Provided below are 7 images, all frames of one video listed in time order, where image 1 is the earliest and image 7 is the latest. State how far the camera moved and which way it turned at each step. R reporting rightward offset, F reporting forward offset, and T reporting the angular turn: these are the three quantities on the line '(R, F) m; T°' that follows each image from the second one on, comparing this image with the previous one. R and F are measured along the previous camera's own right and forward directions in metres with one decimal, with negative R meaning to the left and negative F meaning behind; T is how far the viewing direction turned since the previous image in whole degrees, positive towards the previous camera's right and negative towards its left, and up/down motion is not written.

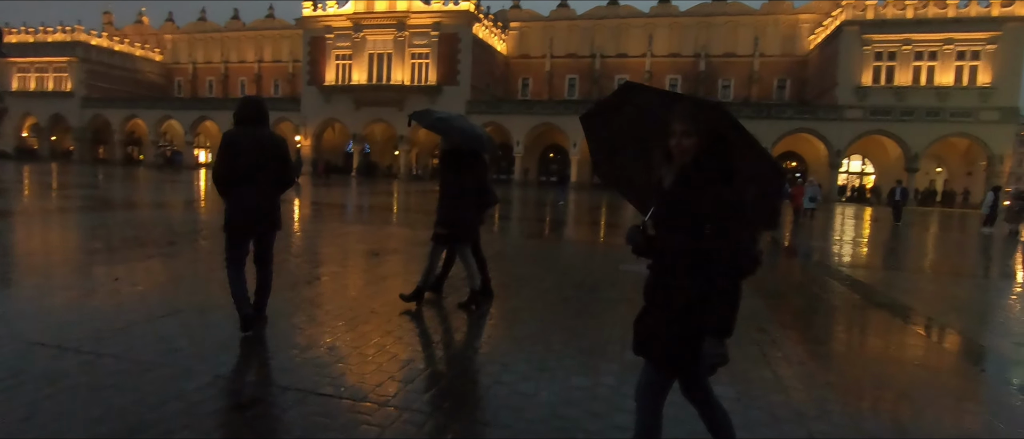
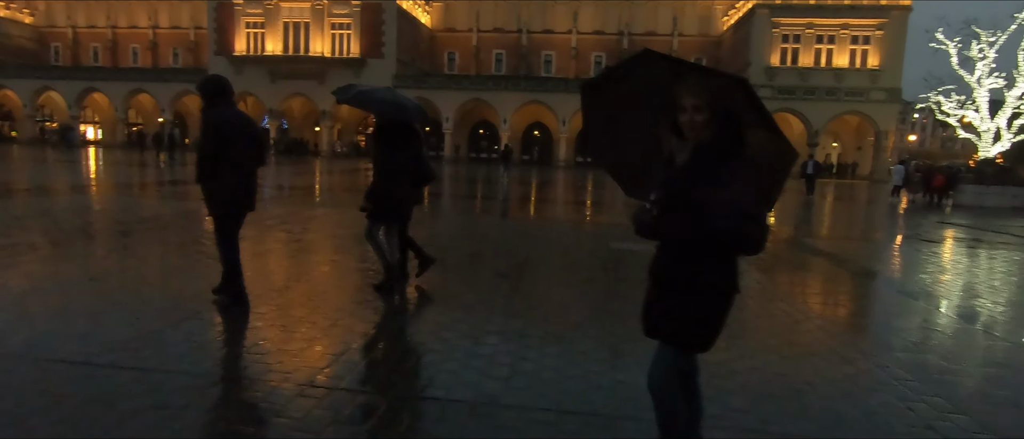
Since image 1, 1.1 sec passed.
(-0.5, +0.1) m; +8°
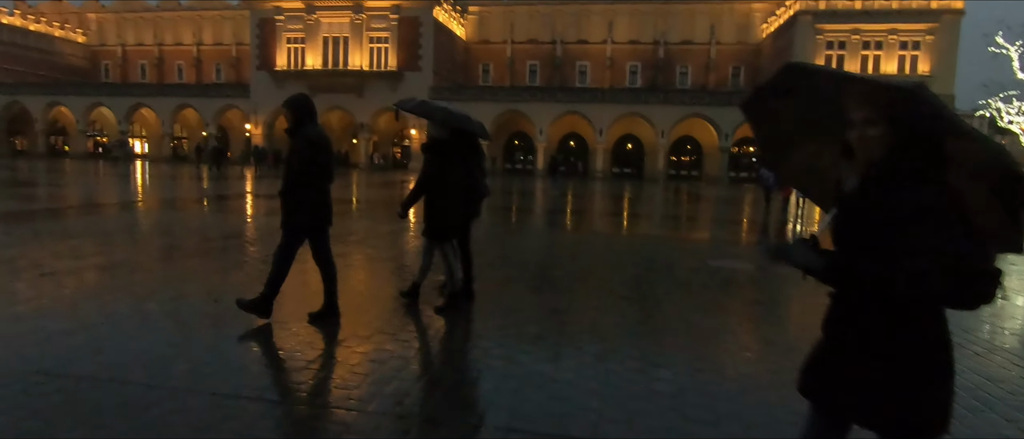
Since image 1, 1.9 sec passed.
(-0.4, +0.1) m; -3°
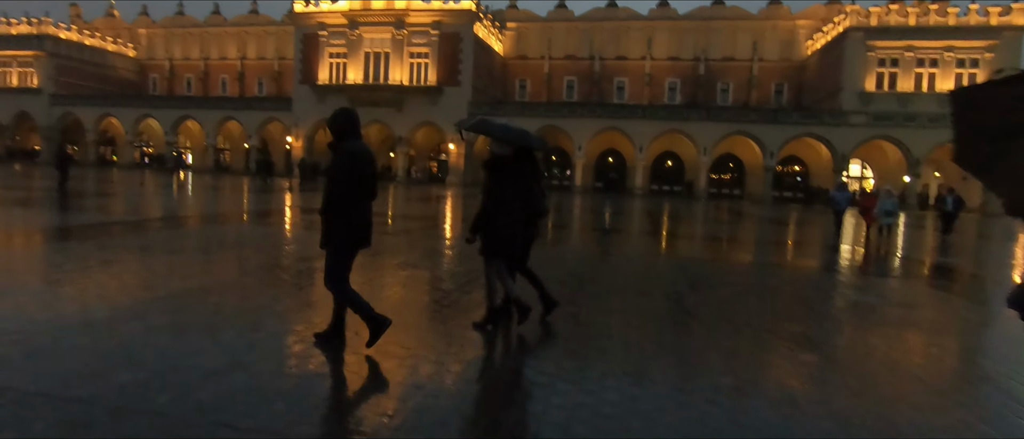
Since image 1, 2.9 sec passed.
(-0.5, +0.2) m; -3°
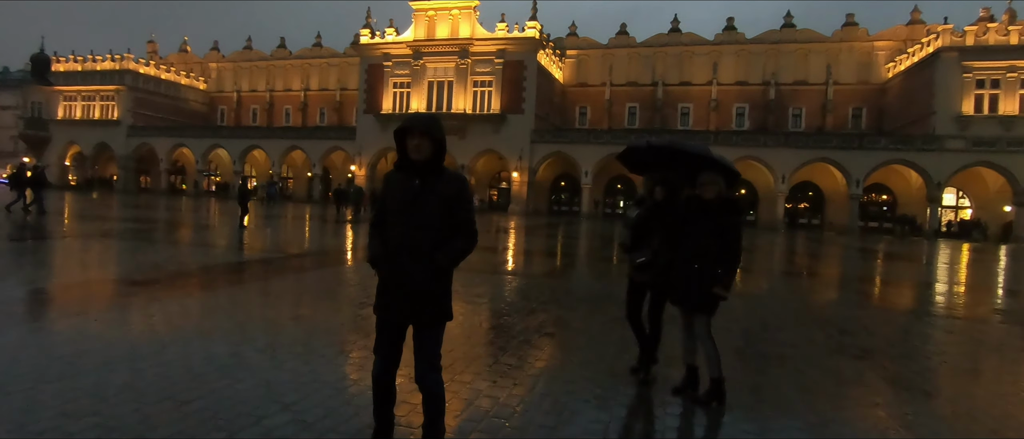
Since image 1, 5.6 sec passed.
(-1.1, +0.5) m; -4°
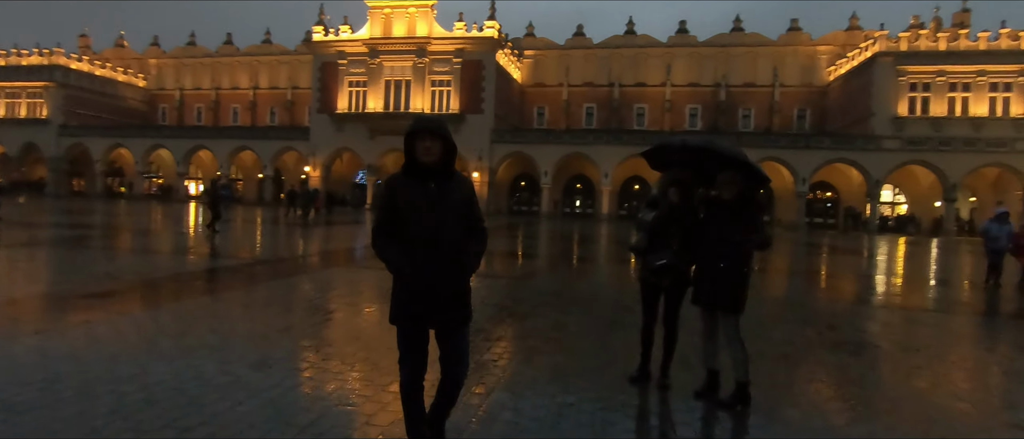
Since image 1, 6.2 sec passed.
(-0.2, +0.1) m; +5°
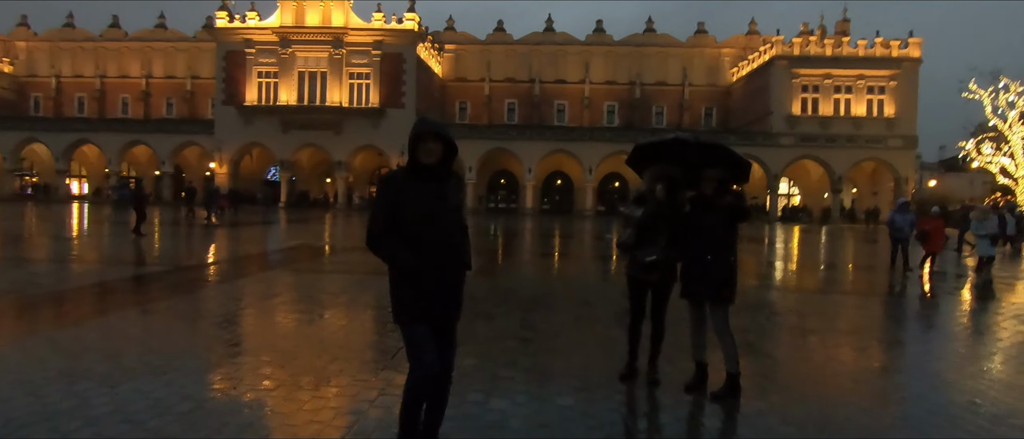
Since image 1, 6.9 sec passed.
(-0.2, +0.1) m; +9°
